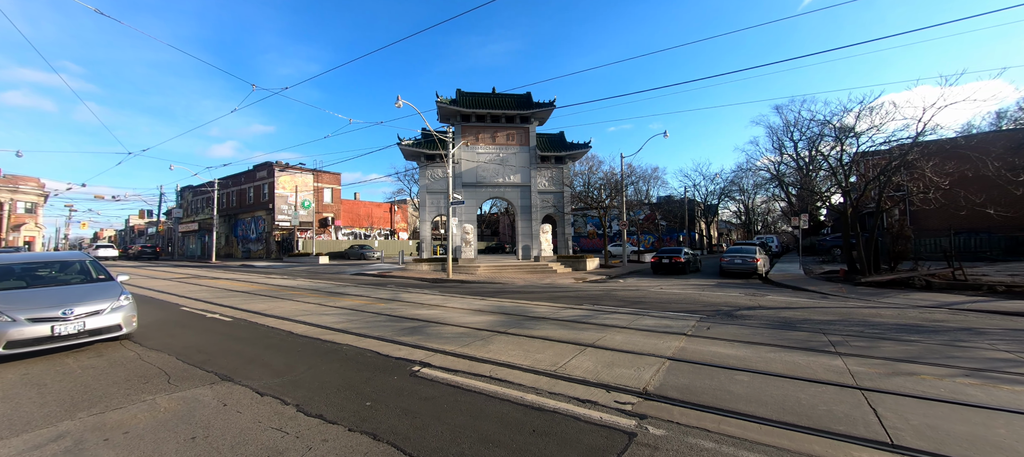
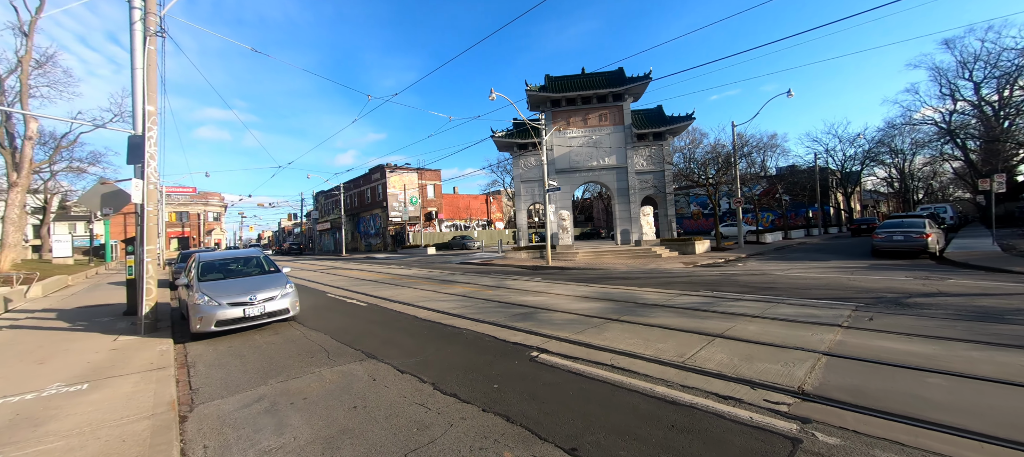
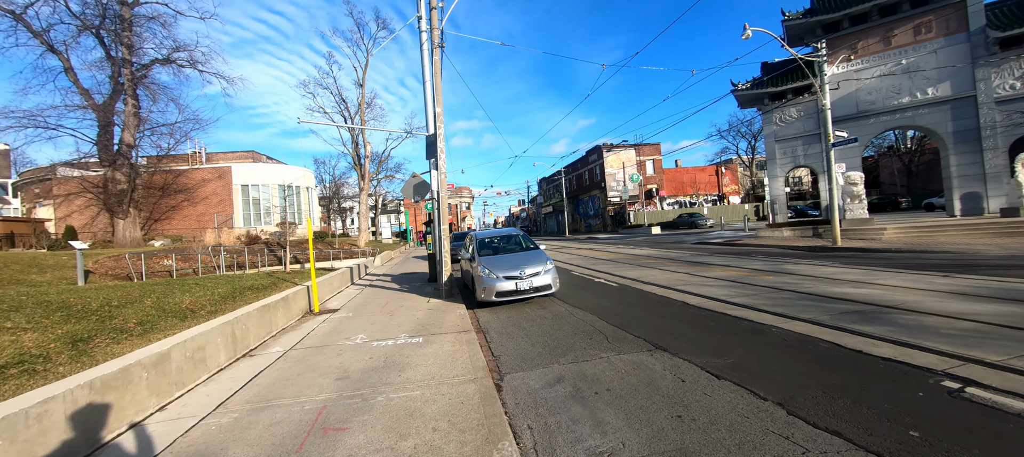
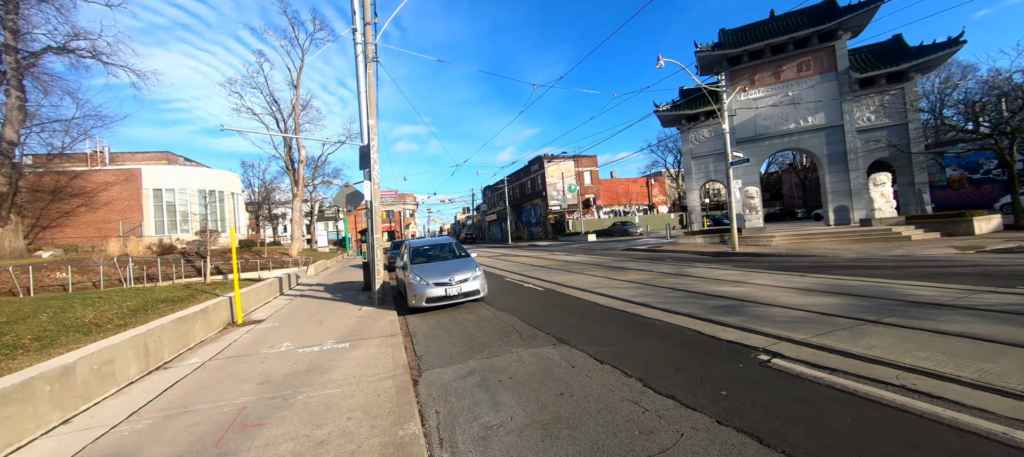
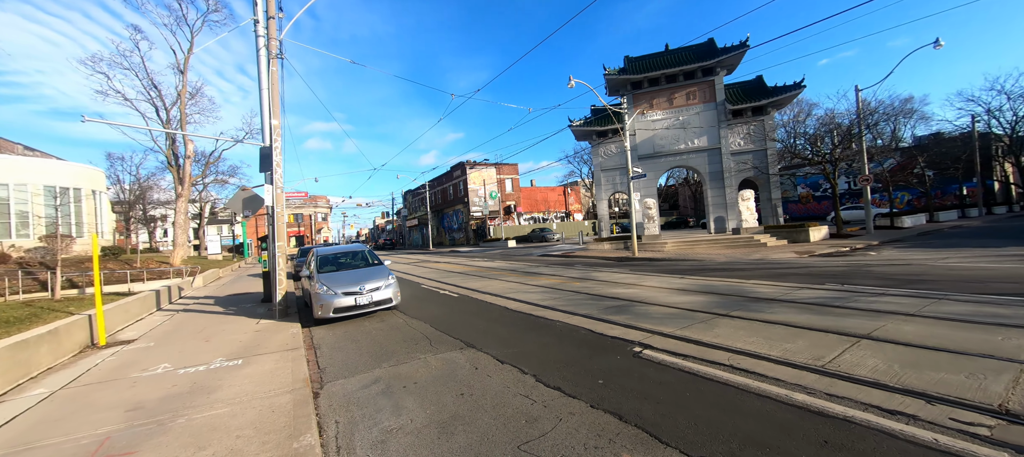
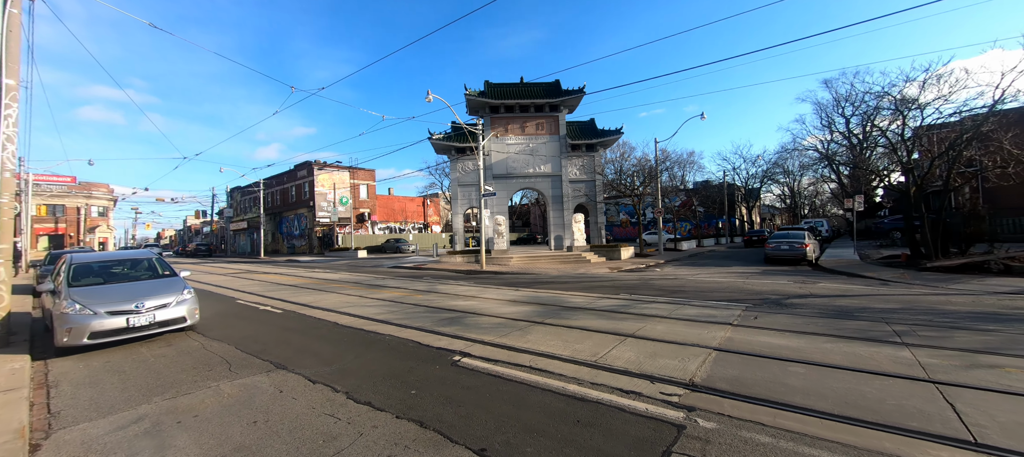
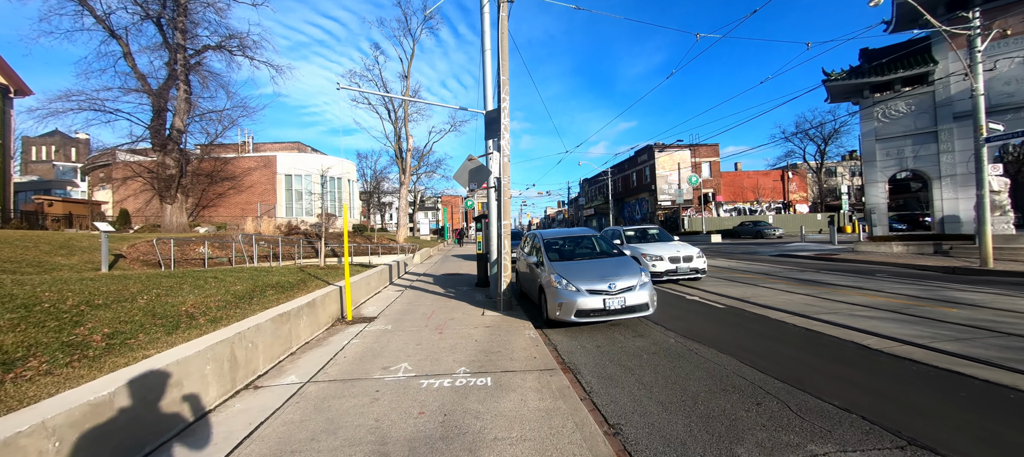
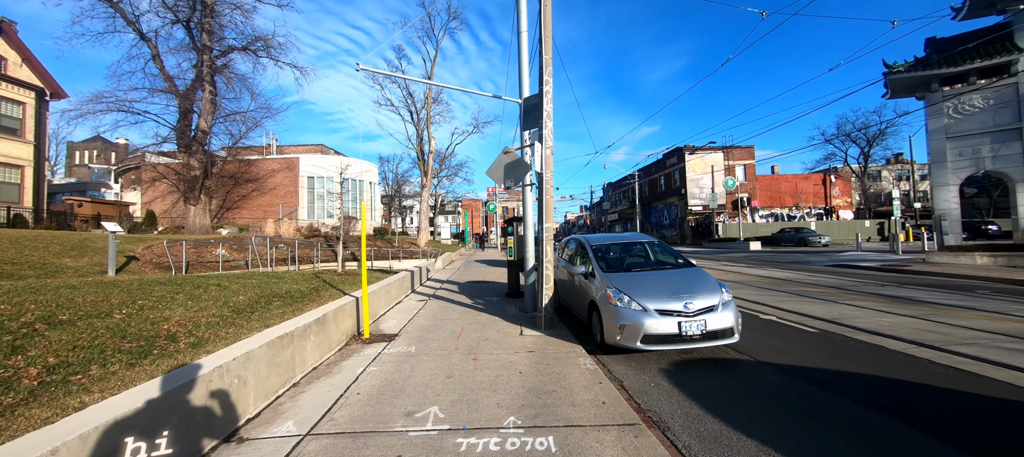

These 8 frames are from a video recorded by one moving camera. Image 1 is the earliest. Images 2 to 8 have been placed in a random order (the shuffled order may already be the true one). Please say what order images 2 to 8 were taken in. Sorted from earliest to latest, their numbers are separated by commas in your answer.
6, 2, 5, 4, 3, 7, 8
